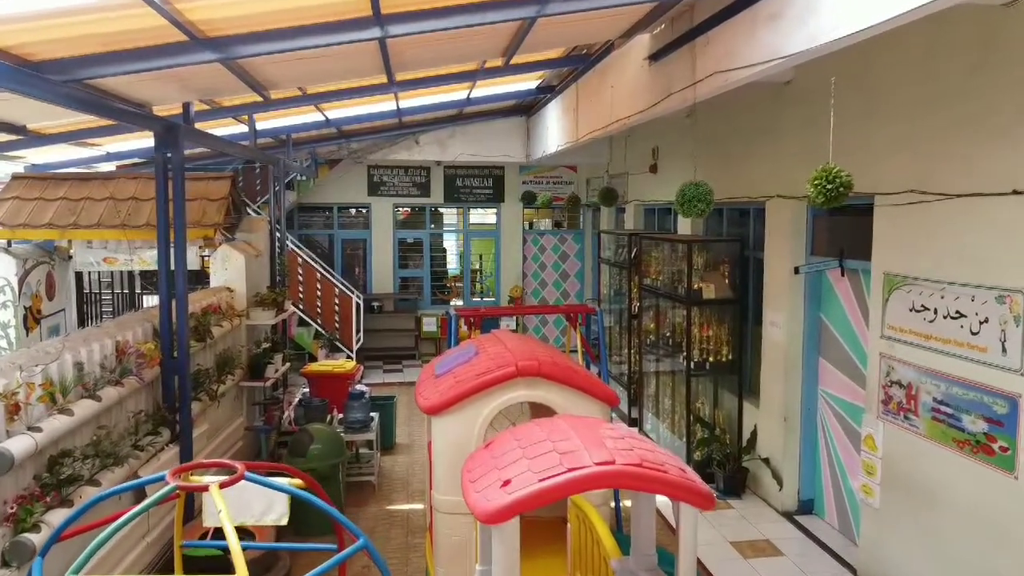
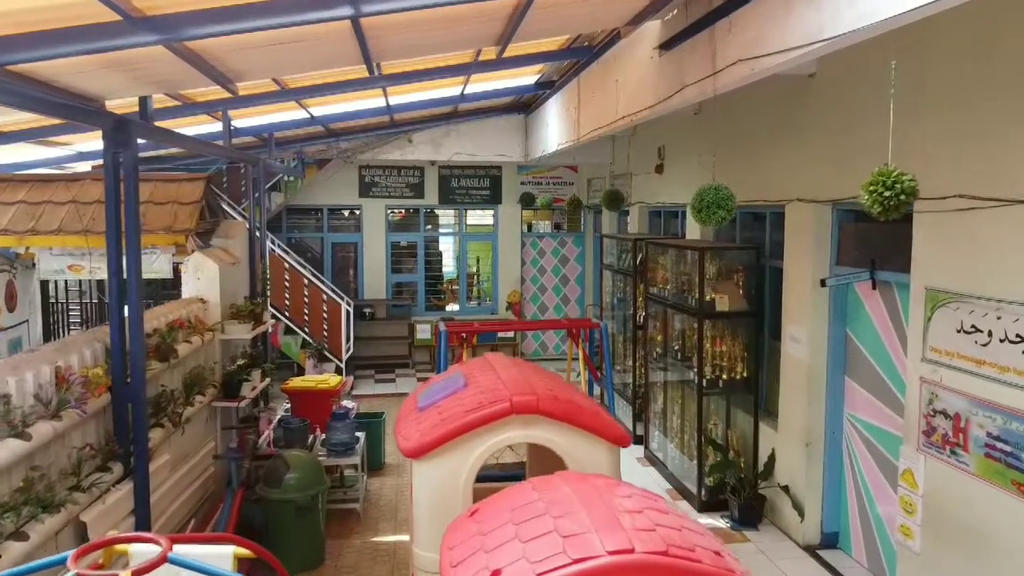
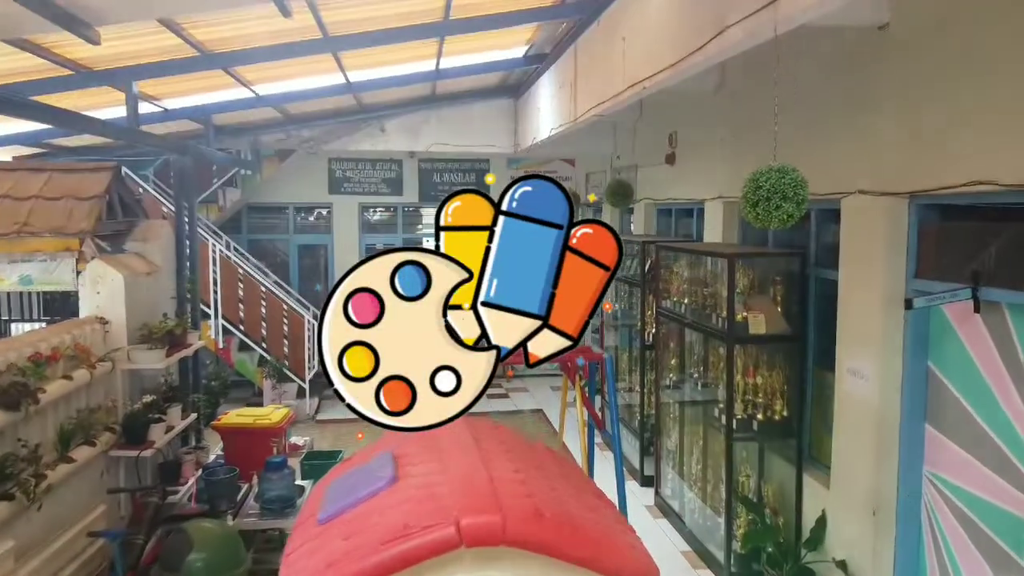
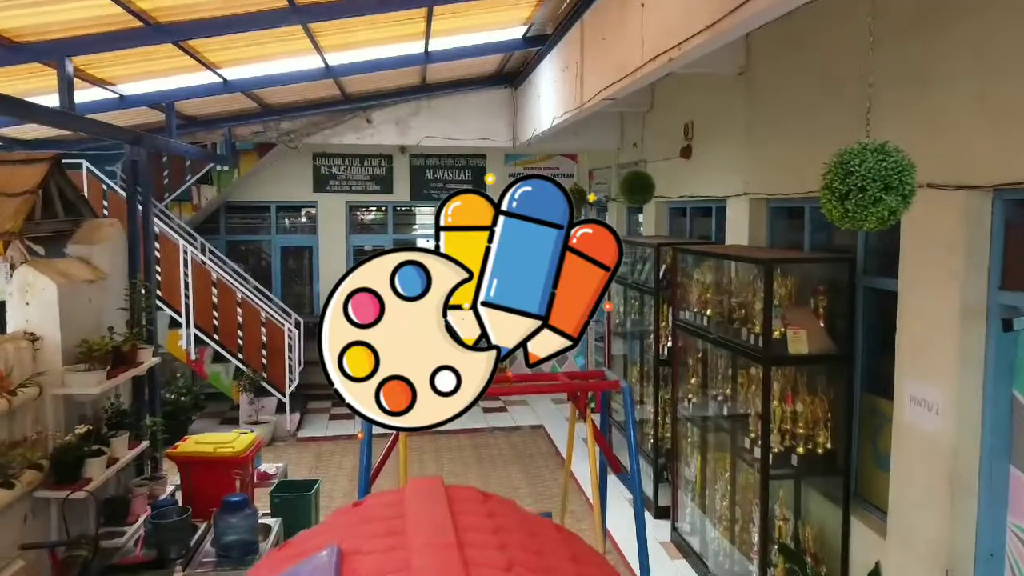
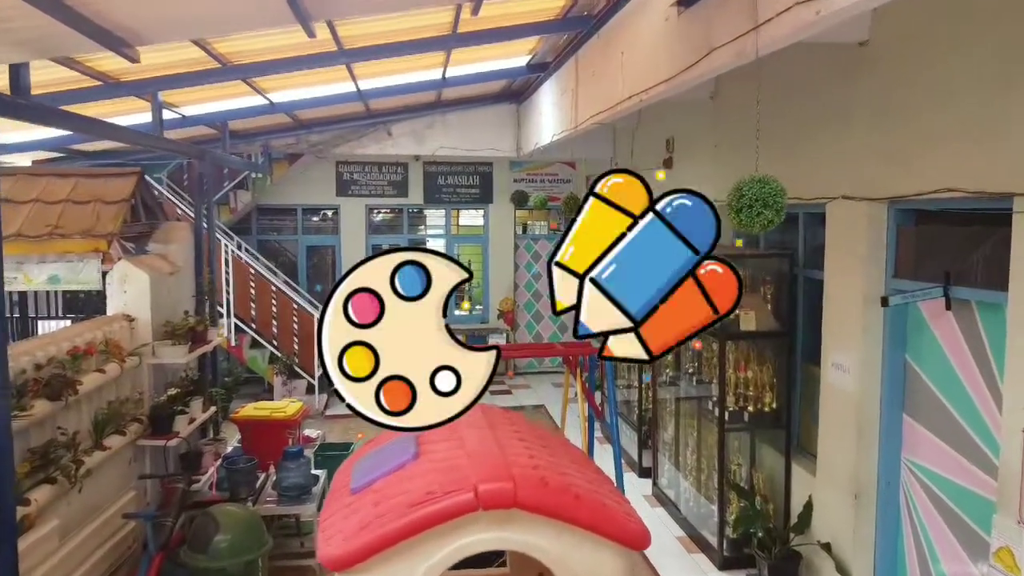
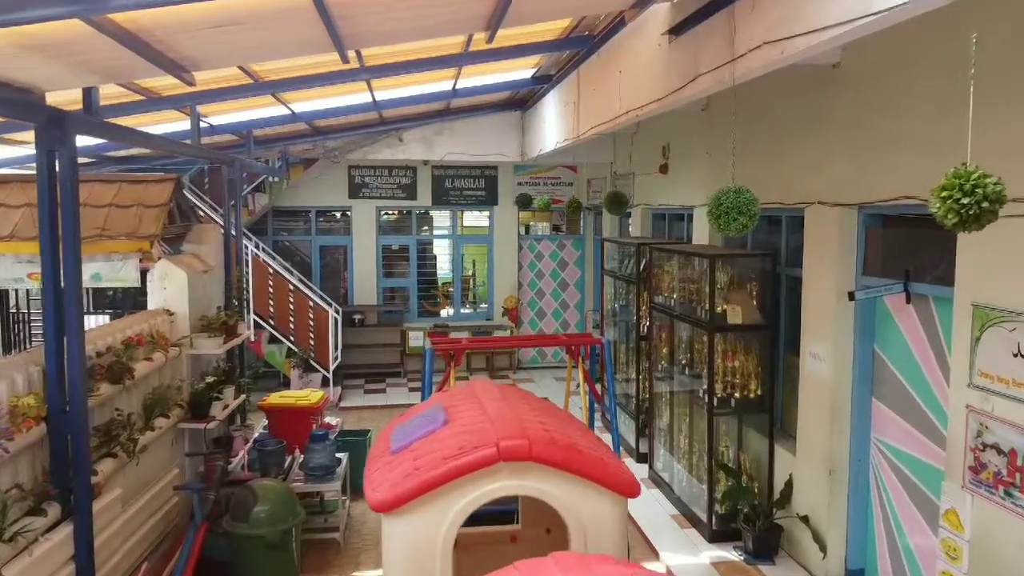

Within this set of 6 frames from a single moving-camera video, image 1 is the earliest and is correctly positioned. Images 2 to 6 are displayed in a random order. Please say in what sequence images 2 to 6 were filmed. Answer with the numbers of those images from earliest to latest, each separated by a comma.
2, 6, 5, 3, 4
